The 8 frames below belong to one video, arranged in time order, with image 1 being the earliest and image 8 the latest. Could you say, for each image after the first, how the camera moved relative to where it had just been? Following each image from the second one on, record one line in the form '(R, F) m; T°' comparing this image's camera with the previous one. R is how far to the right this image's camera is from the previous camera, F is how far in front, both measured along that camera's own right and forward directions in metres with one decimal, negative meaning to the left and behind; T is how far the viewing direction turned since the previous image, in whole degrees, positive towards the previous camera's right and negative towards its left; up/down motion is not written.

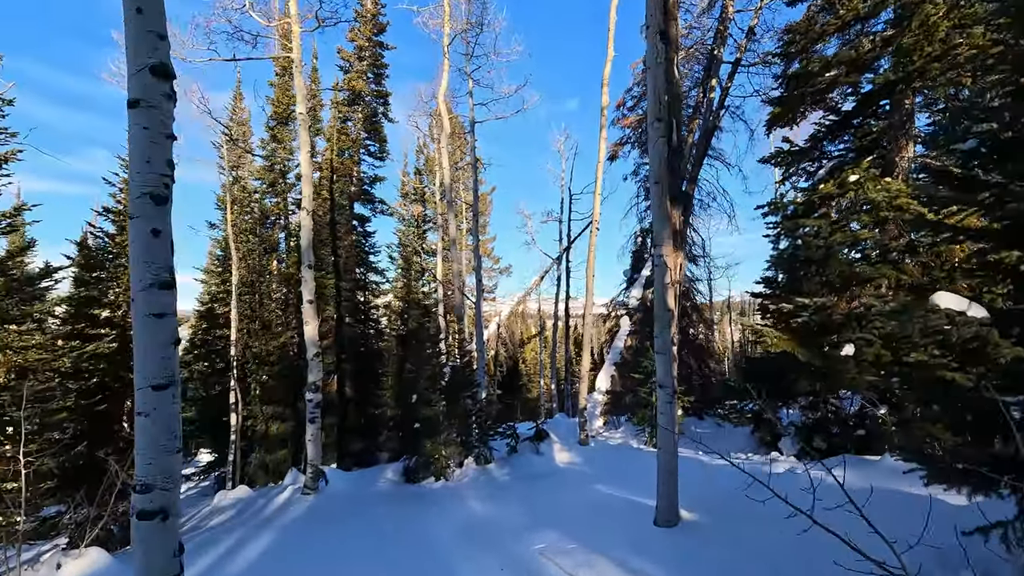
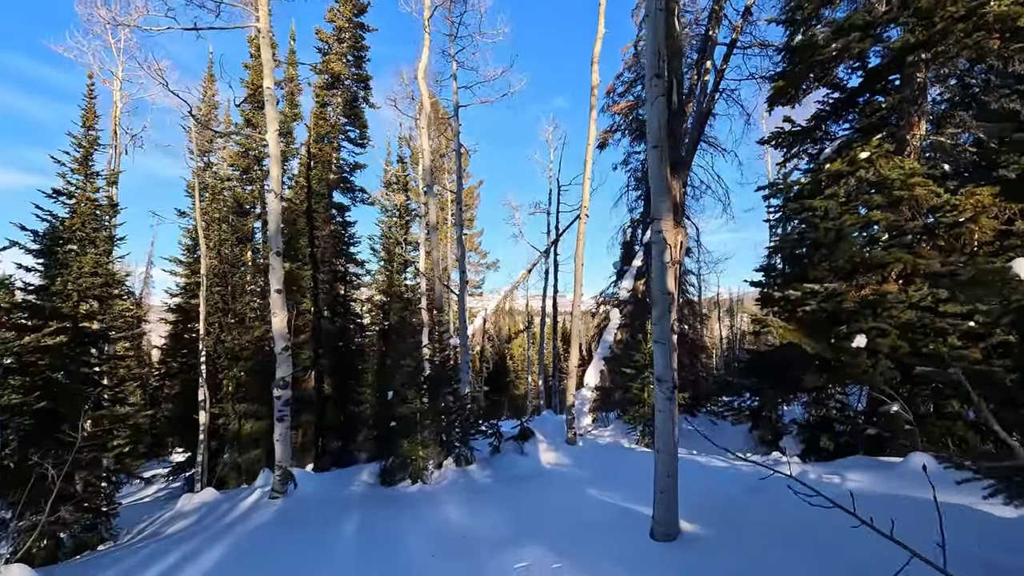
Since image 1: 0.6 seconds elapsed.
(+0.1, +0.7) m; +1°
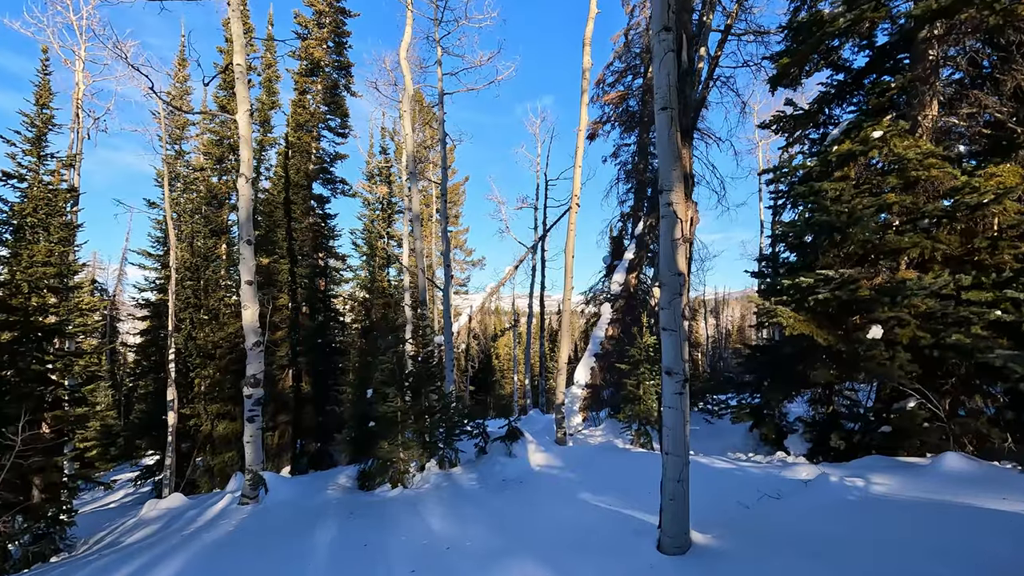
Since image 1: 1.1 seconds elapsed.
(0.0, +0.6) m; +2°
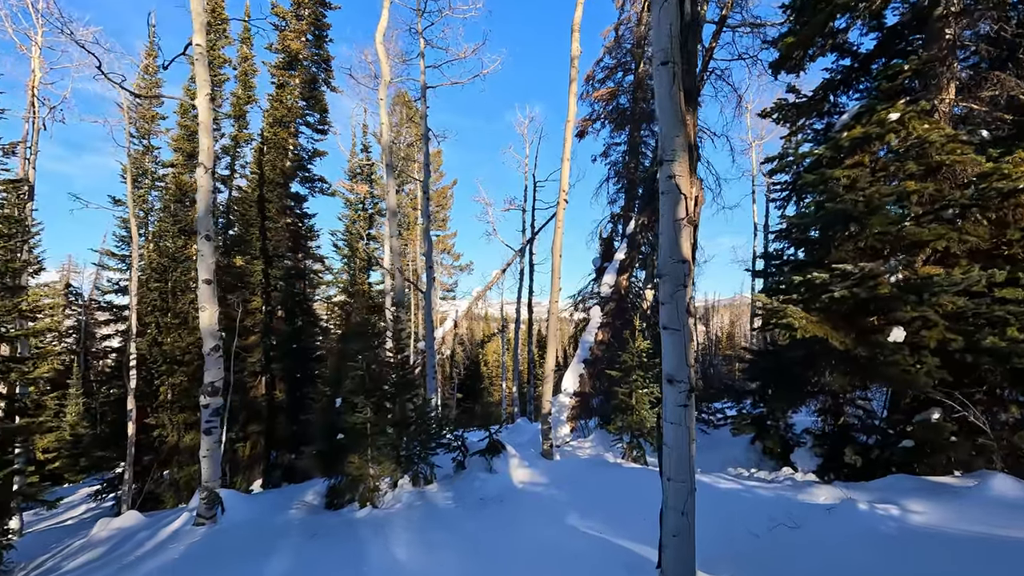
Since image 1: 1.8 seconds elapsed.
(+0.1, +0.7) m; +1°
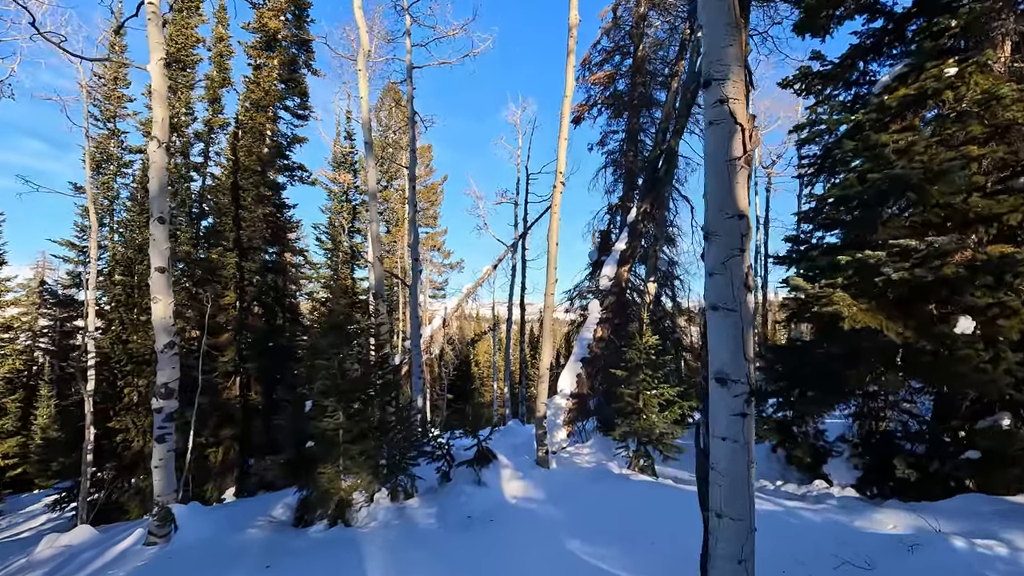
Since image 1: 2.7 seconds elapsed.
(0.0, +1.0) m; +1°
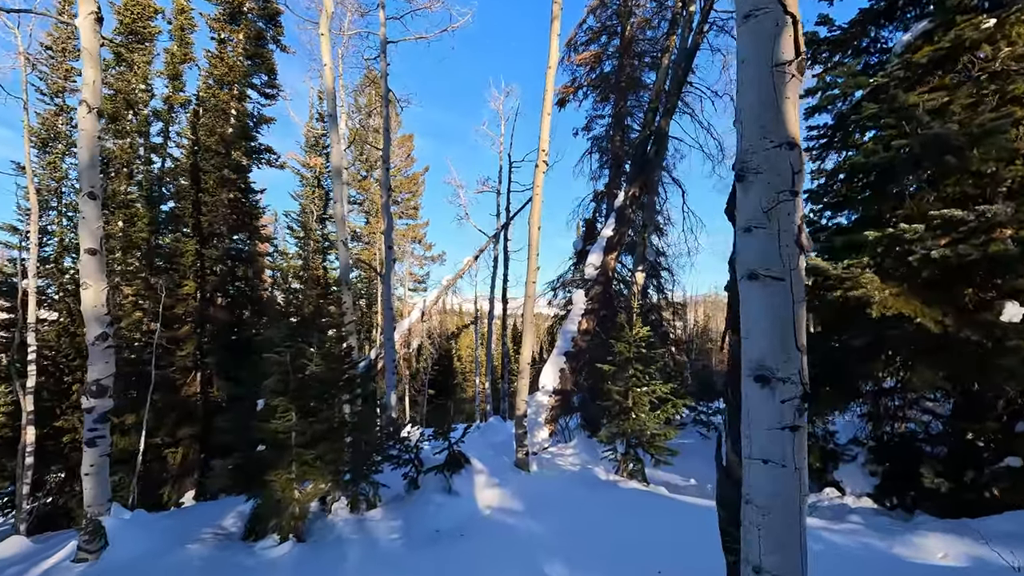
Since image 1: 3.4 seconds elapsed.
(+0.1, +0.8) m; +2°
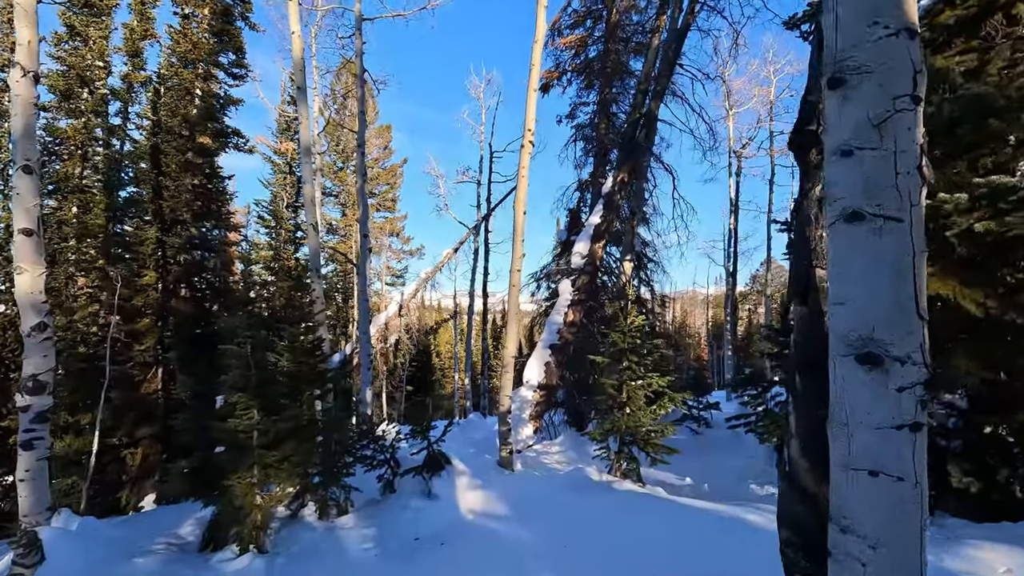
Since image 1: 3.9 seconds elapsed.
(-0.1, +0.5) m; +2°
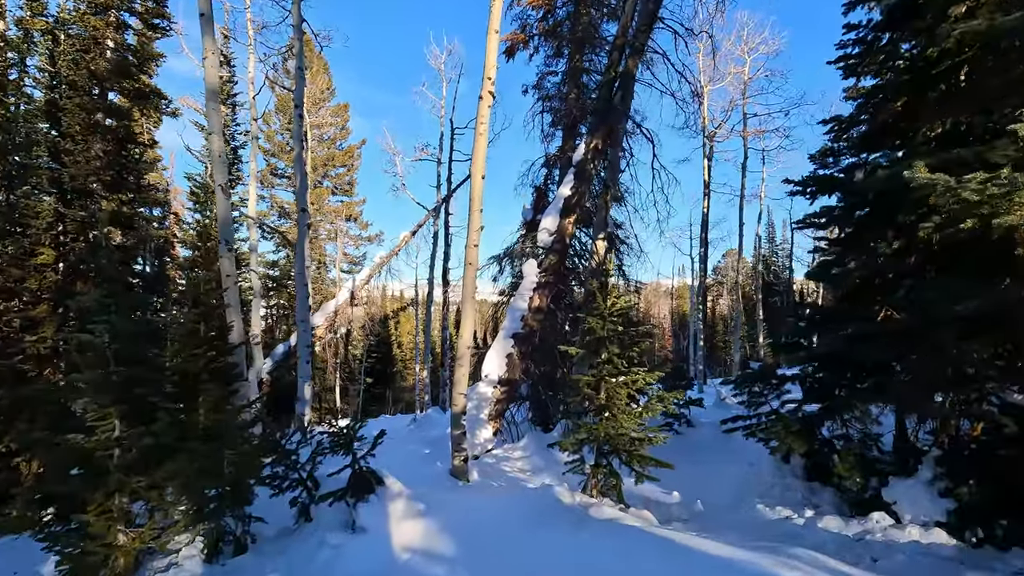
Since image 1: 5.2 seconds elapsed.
(+0.1, +1.3) m; +4°
